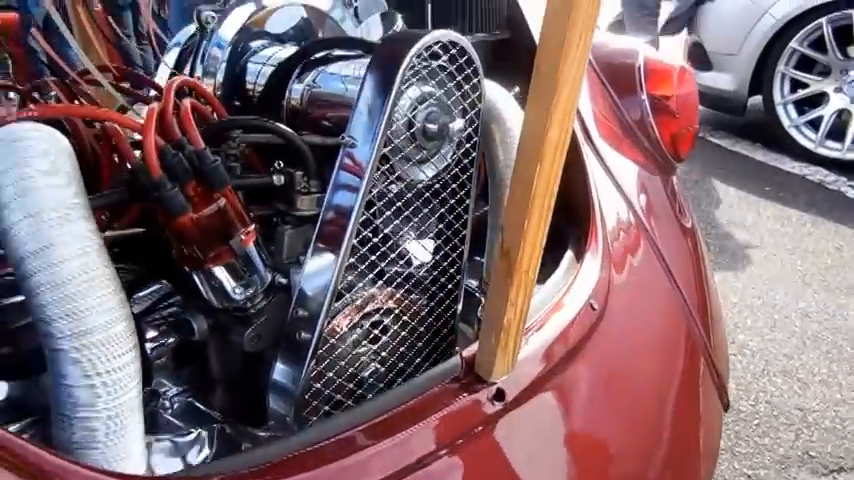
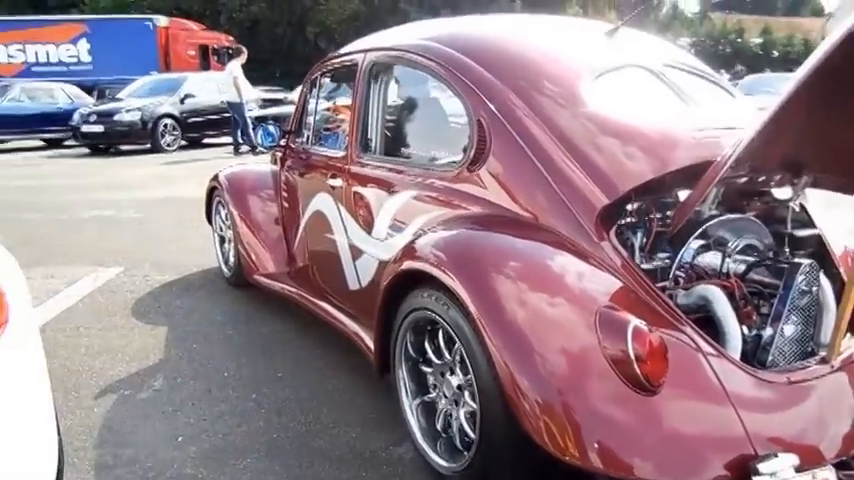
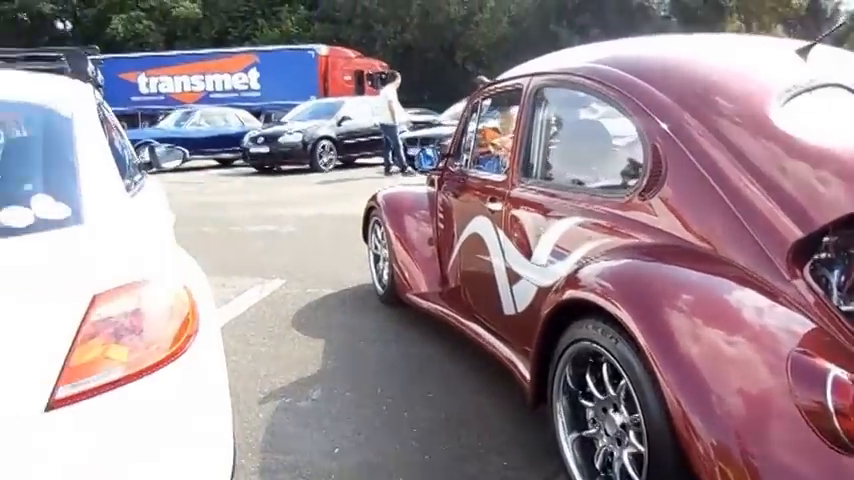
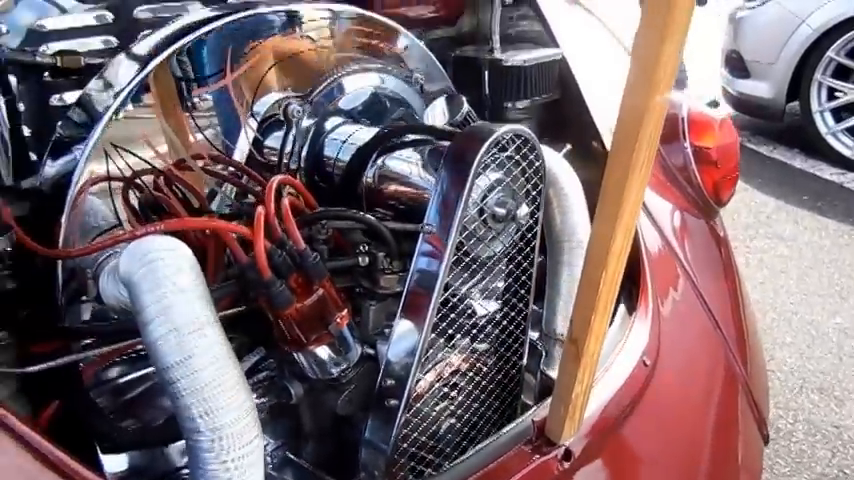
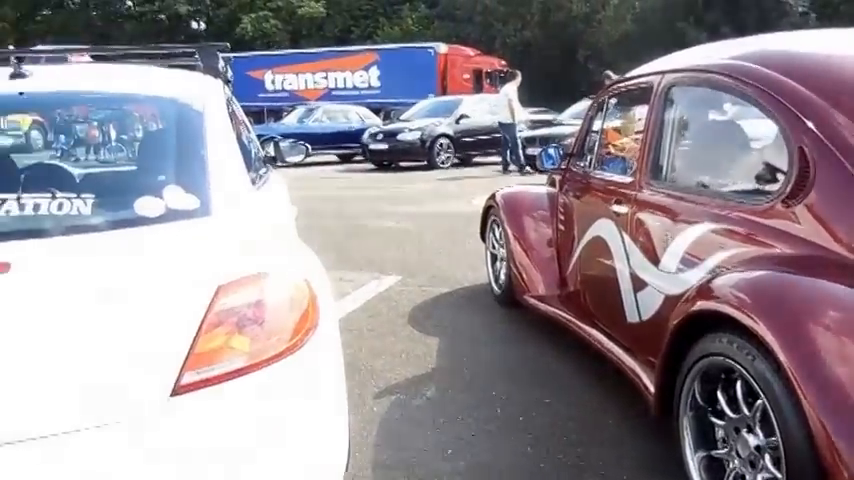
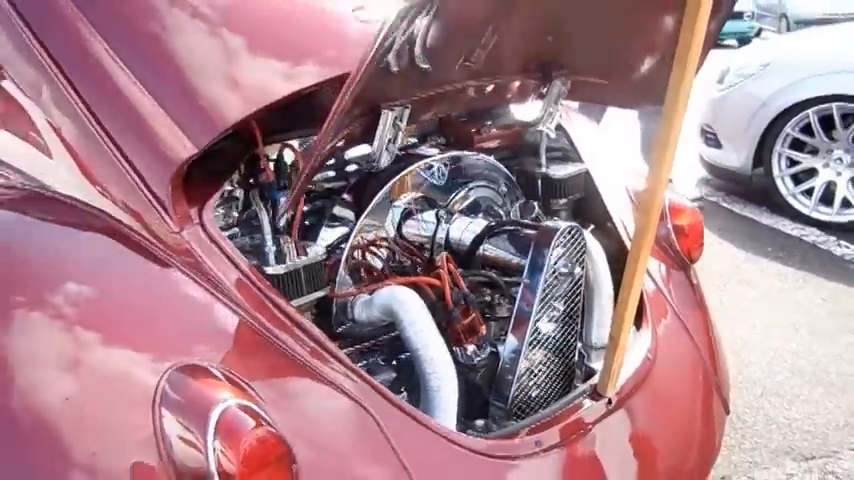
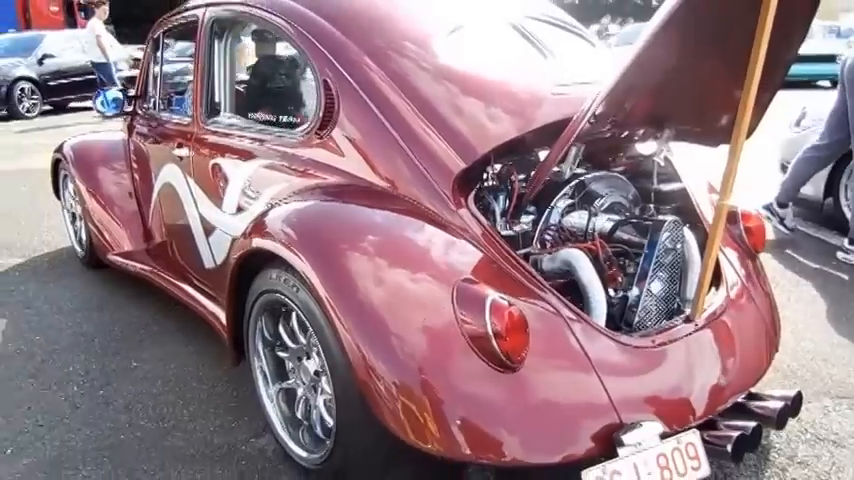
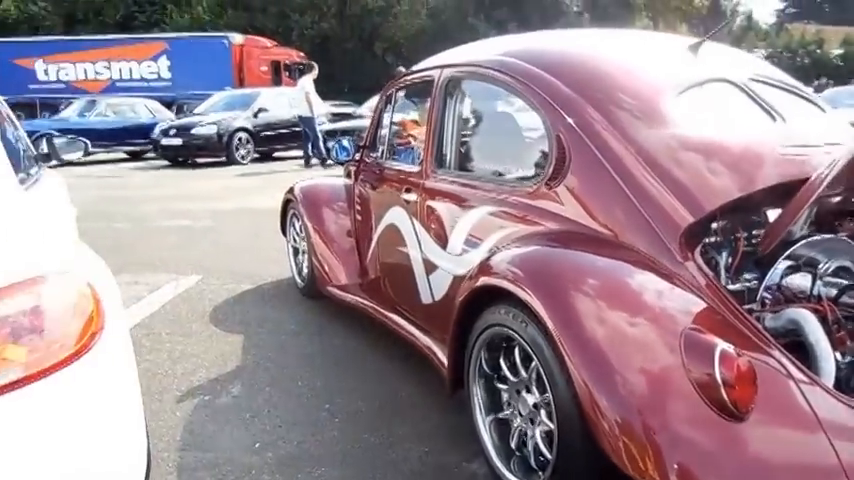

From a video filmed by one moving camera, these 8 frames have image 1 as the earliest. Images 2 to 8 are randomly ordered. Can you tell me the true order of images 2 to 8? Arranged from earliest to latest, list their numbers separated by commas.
4, 6, 7, 2, 8, 3, 5
